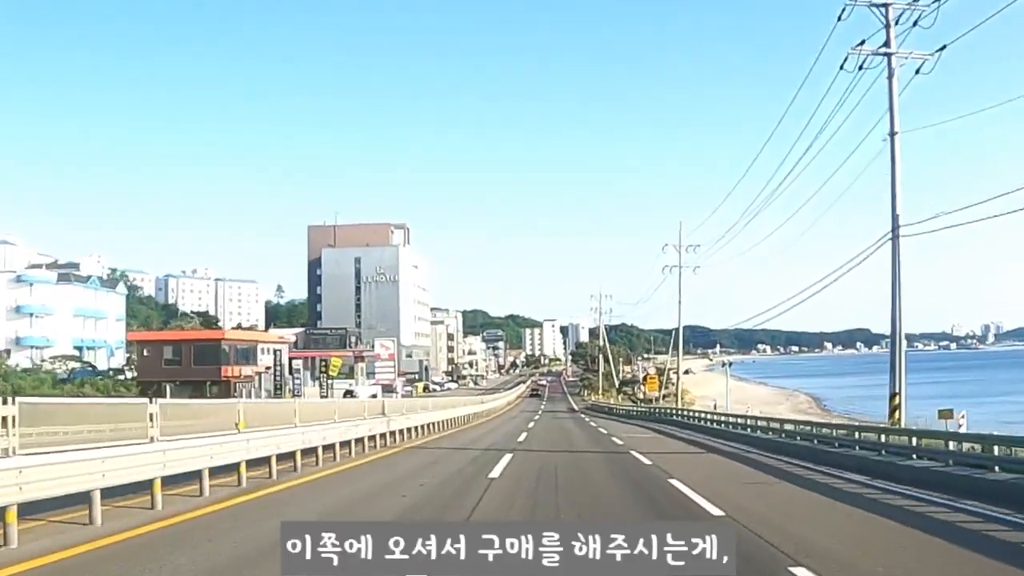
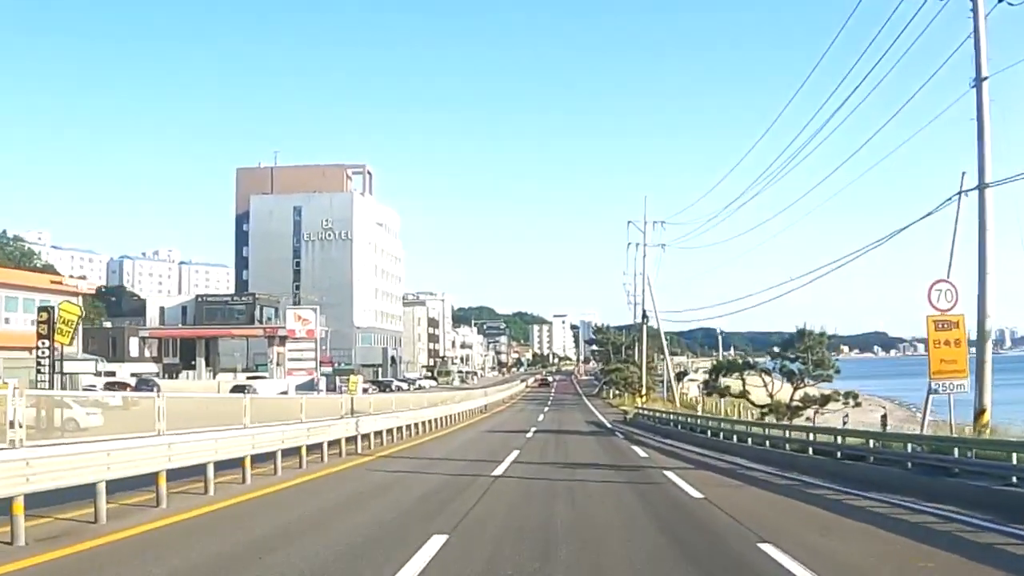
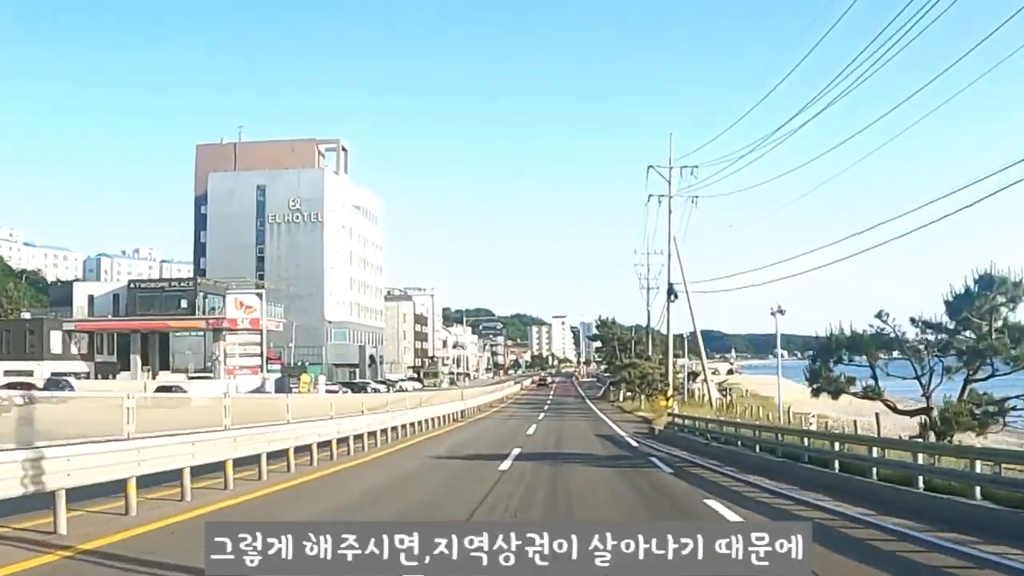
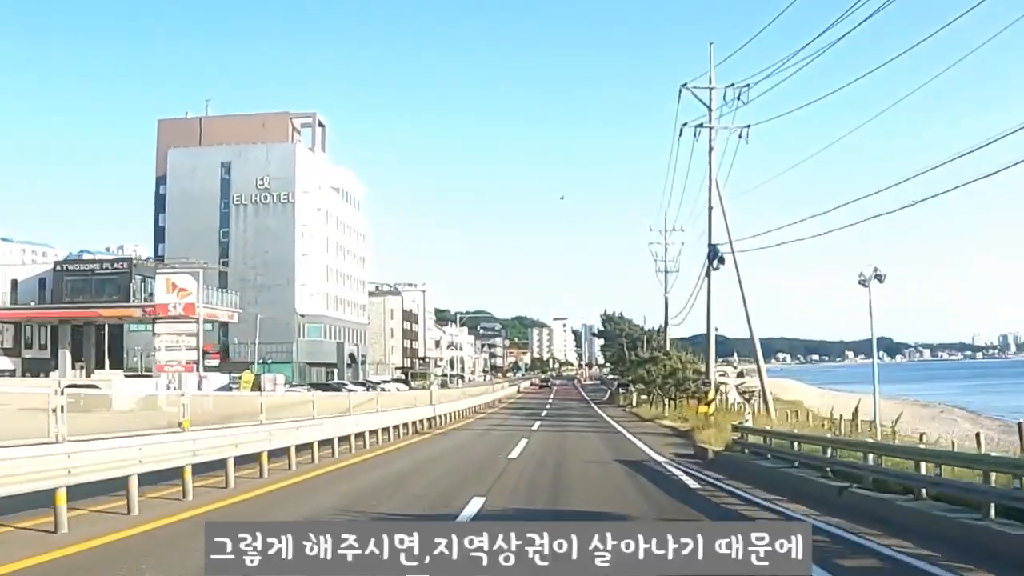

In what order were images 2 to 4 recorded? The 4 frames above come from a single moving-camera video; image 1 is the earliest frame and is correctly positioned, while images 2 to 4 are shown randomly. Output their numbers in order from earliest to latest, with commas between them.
2, 3, 4
